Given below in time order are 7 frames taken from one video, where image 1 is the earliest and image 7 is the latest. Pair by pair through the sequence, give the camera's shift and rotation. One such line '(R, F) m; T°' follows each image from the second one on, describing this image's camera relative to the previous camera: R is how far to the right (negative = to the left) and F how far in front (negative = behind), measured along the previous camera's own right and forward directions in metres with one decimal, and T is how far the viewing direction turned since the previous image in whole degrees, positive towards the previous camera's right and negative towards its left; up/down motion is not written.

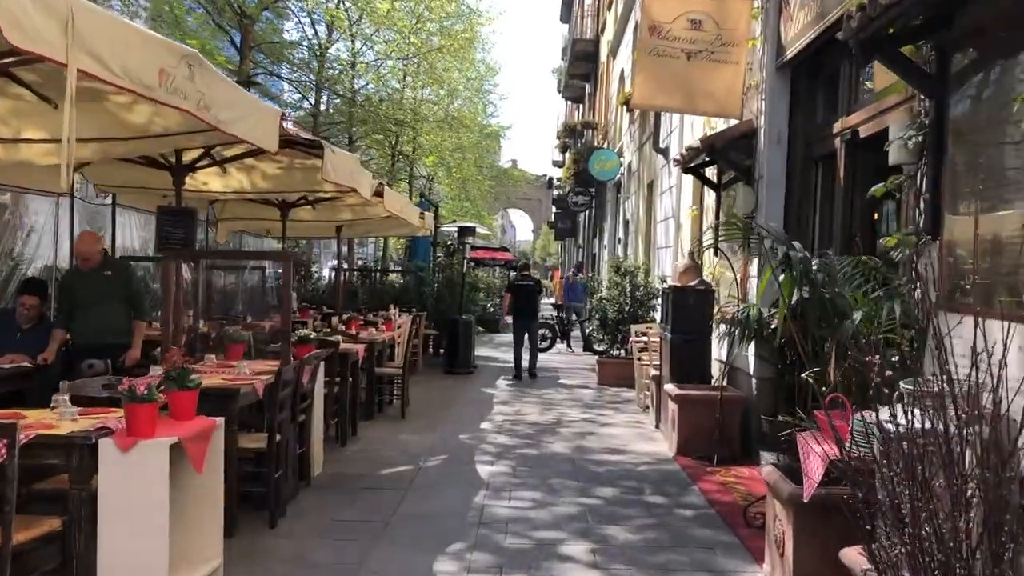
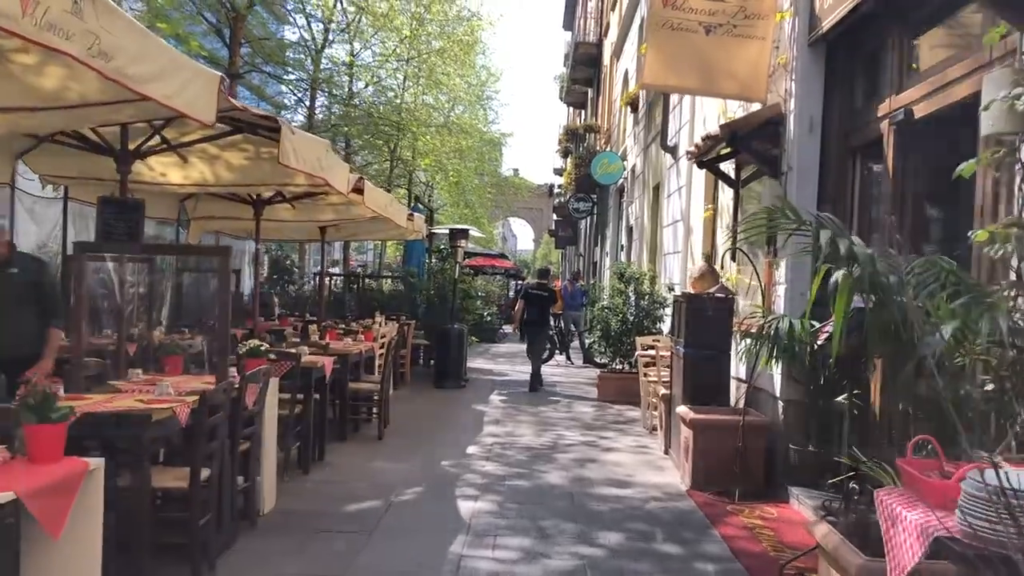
(+0.1, +1.0) m; 0°
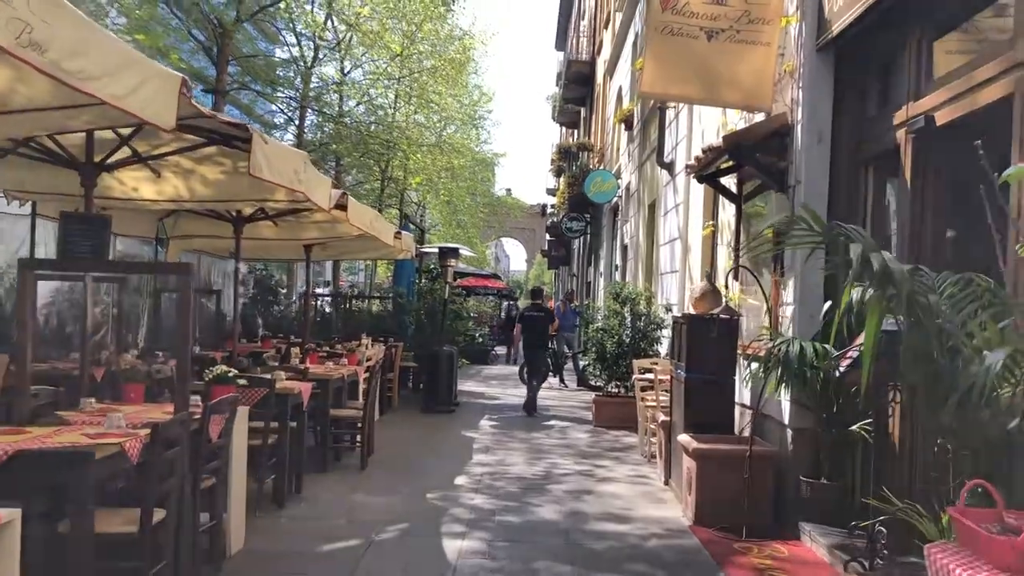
(0.0, +0.4) m; 0°
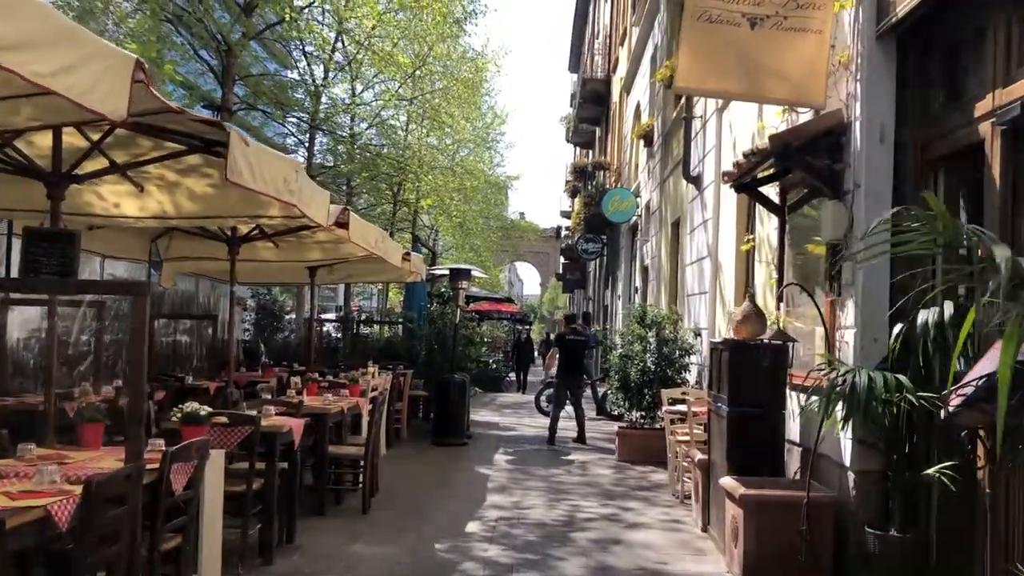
(0.0, +0.8) m; -1°
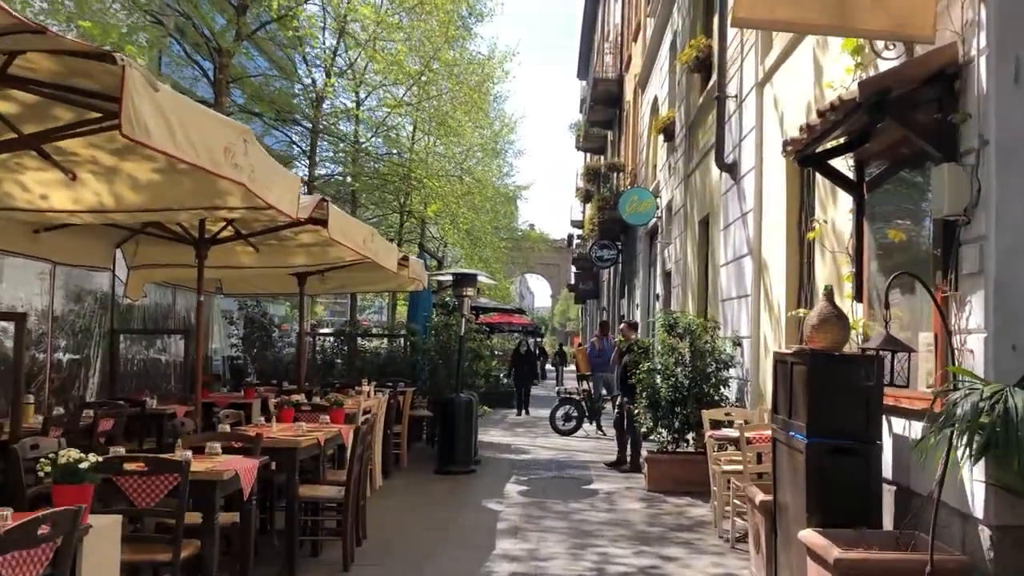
(0.0, +1.4) m; -1°
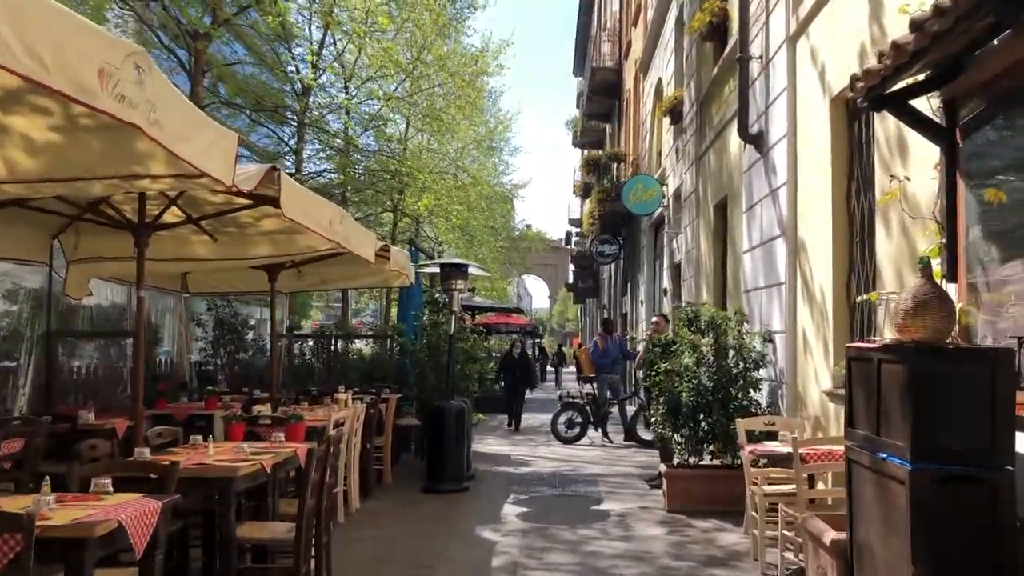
(0.0, +1.3) m; 0°
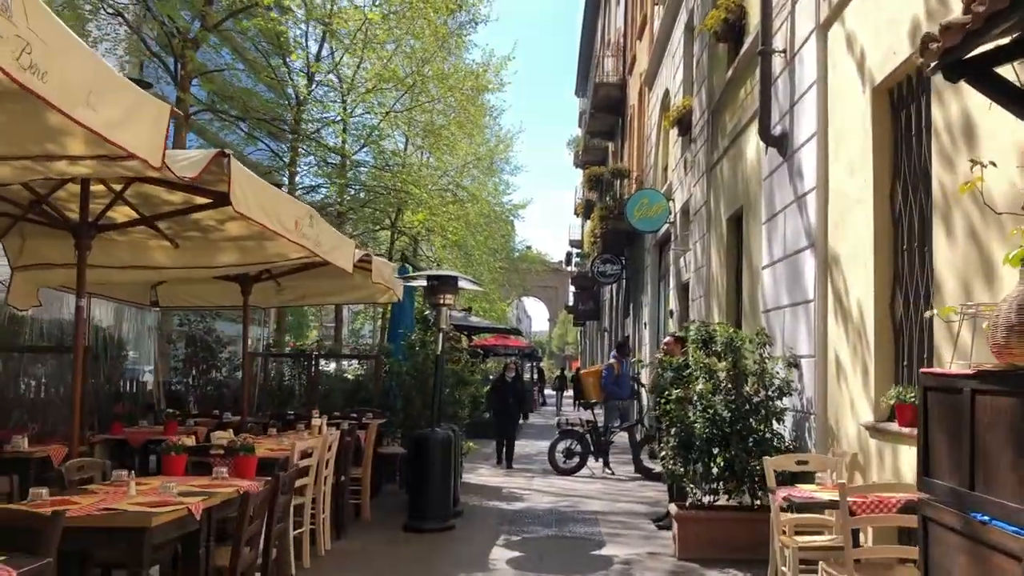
(+0.1, +0.9) m; 0°
